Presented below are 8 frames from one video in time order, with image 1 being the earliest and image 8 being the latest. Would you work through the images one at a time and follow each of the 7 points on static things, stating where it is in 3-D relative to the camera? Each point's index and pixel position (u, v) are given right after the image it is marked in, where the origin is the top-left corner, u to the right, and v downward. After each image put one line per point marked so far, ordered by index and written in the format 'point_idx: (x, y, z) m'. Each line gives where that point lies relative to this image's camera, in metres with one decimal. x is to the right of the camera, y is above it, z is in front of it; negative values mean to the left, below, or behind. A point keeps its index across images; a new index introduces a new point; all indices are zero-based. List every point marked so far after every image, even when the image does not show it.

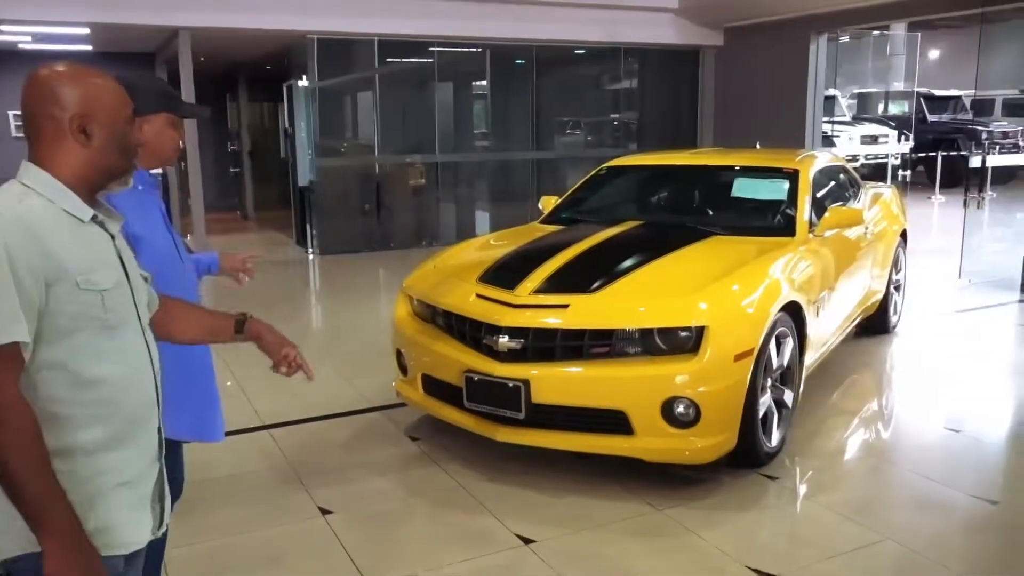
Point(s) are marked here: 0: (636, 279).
0: (+0.5, 0.0, +3.2) m
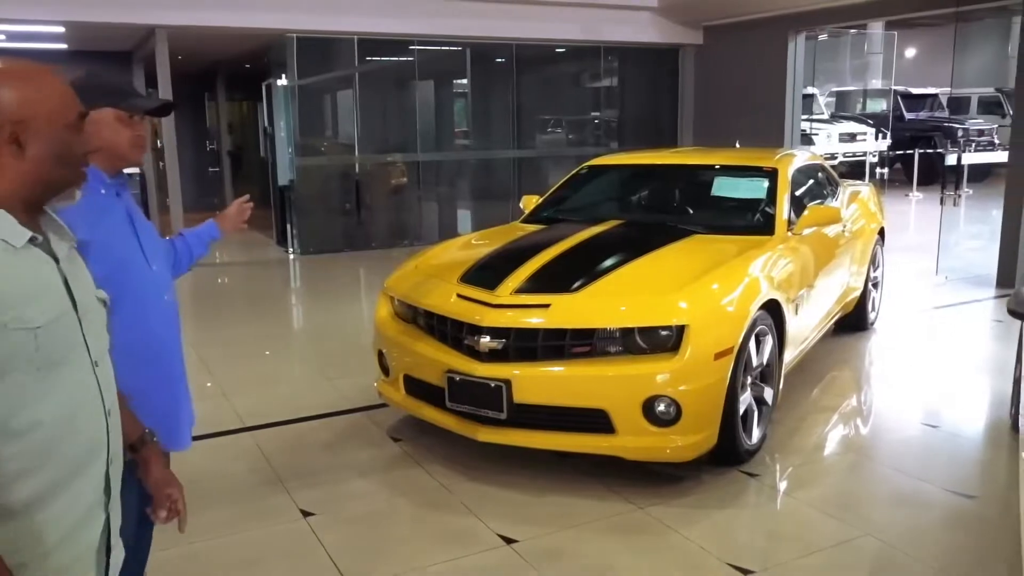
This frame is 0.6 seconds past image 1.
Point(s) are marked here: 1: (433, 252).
0: (+0.4, 0.0, +3.3) m
1: (-0.4, +0.2, +3.9) m
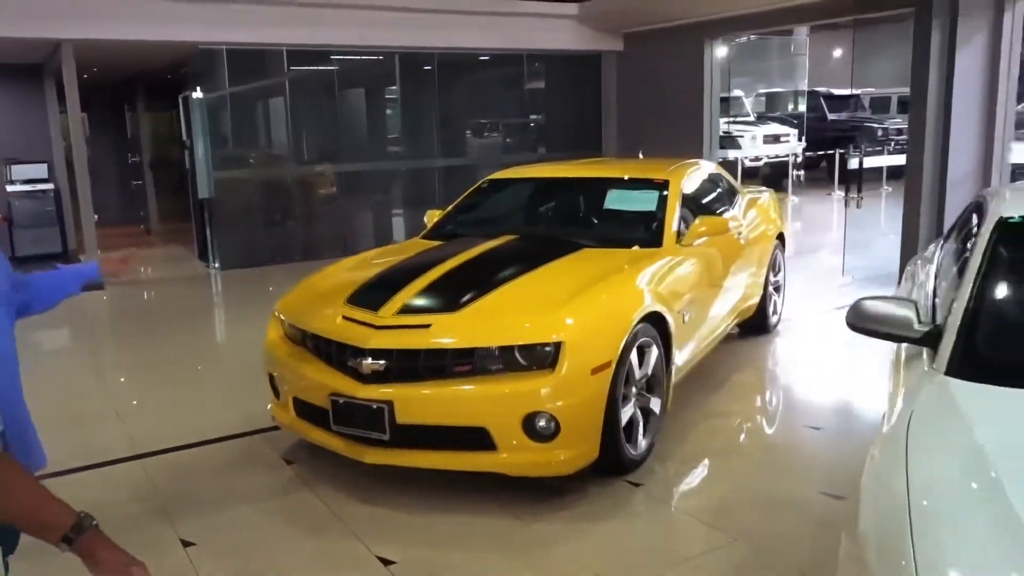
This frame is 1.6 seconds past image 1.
0: (0.0, 0.0, +3.3) m
1: (-0.9, +0.1, +3.9) m
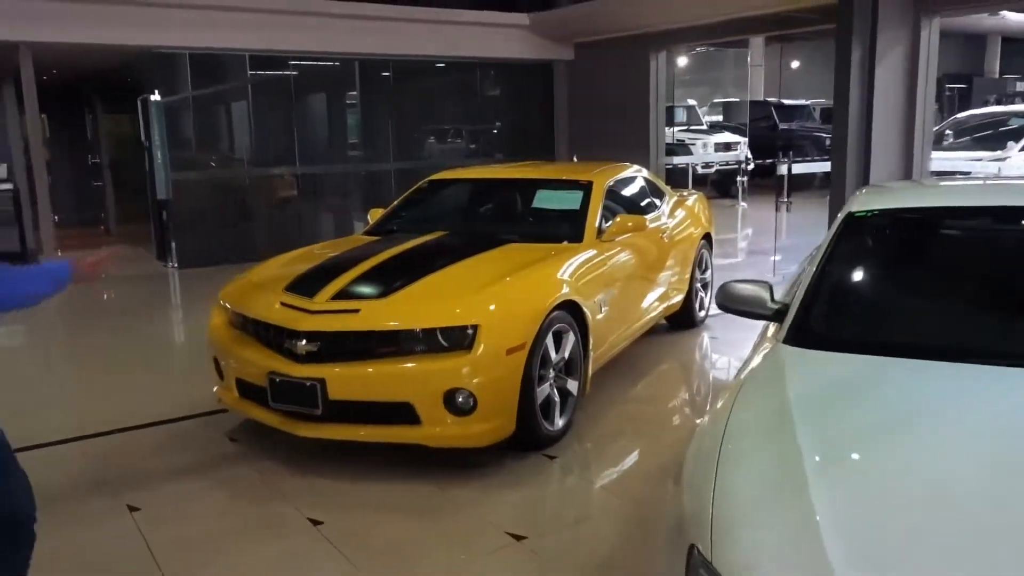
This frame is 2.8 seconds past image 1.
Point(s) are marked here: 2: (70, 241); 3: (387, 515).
0: (-0.4, 0.0, +3.6) m
1: (-1.2, +0.1, +4.2) m
2: (-6.3, +0.7, +12.1) m
3: (-0.5, -0.9, +3.2) m
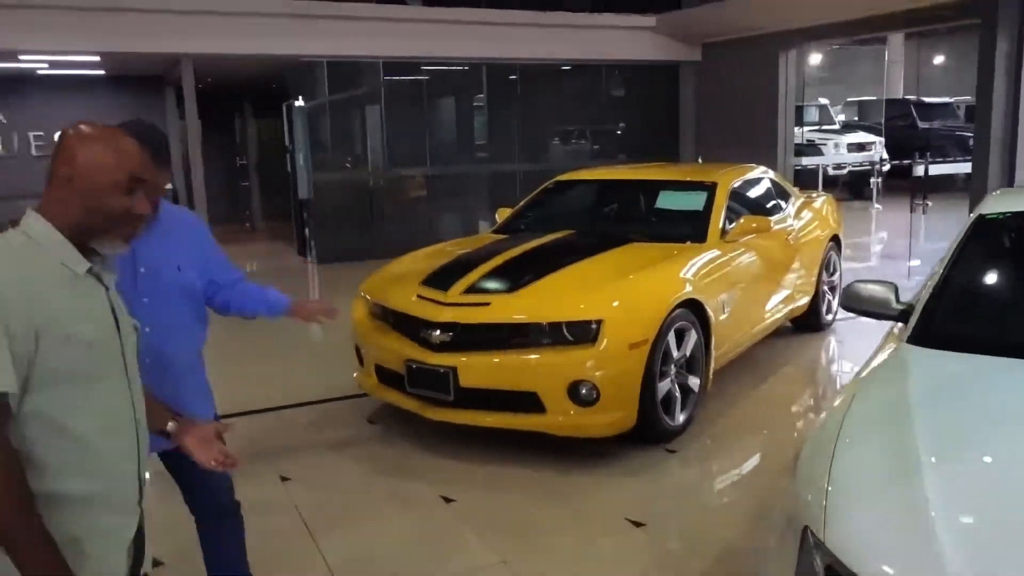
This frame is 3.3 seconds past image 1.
0: (+0.2, 0.0, +3.8) m
1: (-0.6, +0.1, +4.5) m
2: (-4.5, +0.8, +13.0) m
3: (0.0, -0.8, +3.4) m
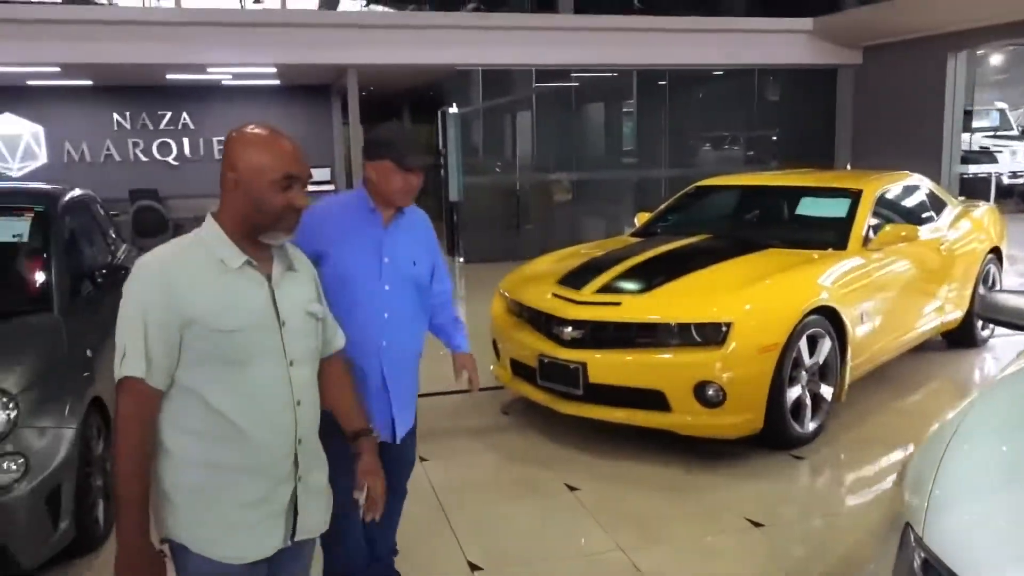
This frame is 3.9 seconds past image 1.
0: (+0.8, 0.0, +3.8) m
1: (+0.2, +0.2, +4.7) m
2: (-2.2, +0.8, +13.7) m
3: (+0.5, -0.8, +3.5) m
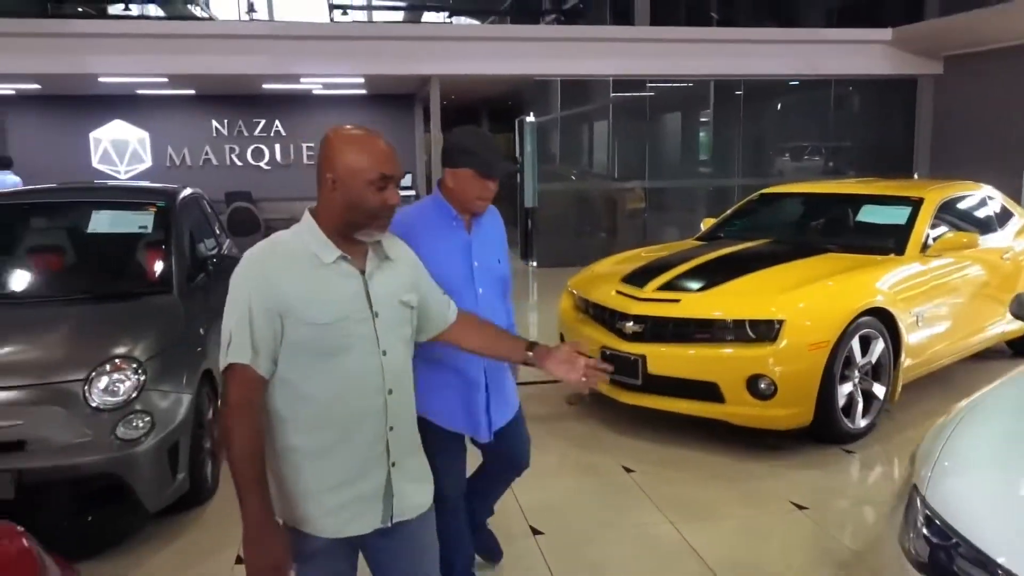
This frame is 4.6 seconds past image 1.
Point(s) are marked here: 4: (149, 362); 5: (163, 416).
0: (+1.1, 0.0, +4.1) m
1: (+0.6, +0.2, +4.9) m
2: (-1.0, +0.8, +14.2) m
3: (+0.8, -0.8, +3.7) m
4: (-1.3, -0.3, +3.2) m
5: (-1.3, -0.5, +3.1) m
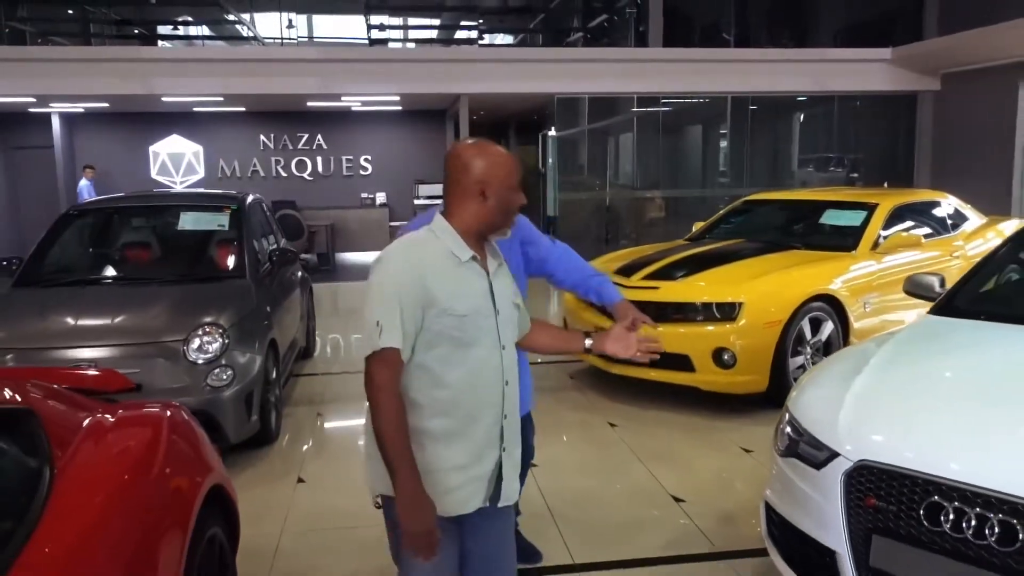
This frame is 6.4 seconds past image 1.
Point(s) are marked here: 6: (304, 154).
0: (+1.1, +0.1, +4.8) m
1: (+0.6, +0.2, +5.7) m
2: (-0.5, +0.7, +15.0) m
3: (+0.8, -0.8, +4.5) m
4: (-1.3, -0.2, +4.0) m
5: (-1.3, -0.4, +4.0) m
6: (-3.2, +2.1, +13.3) m
